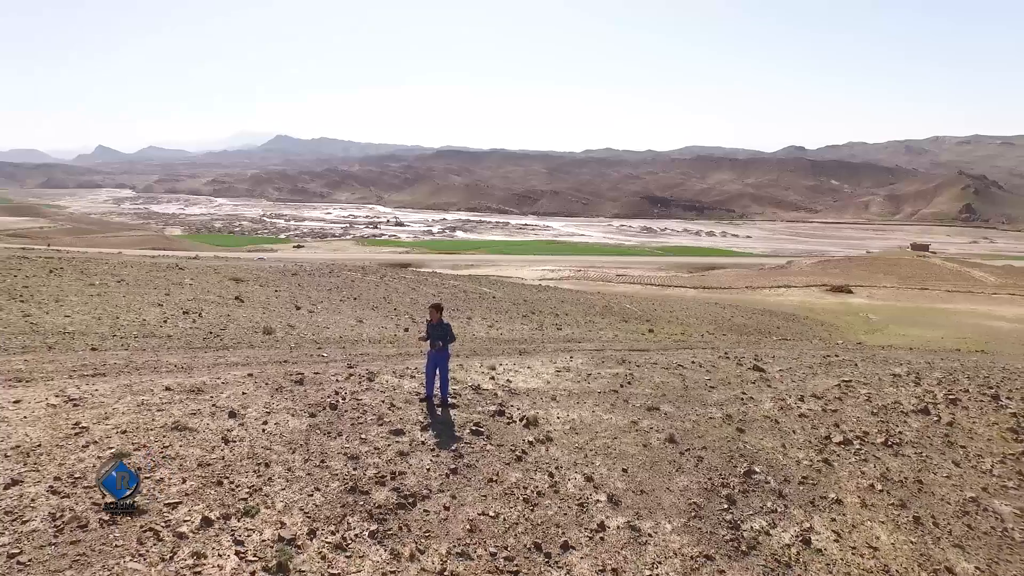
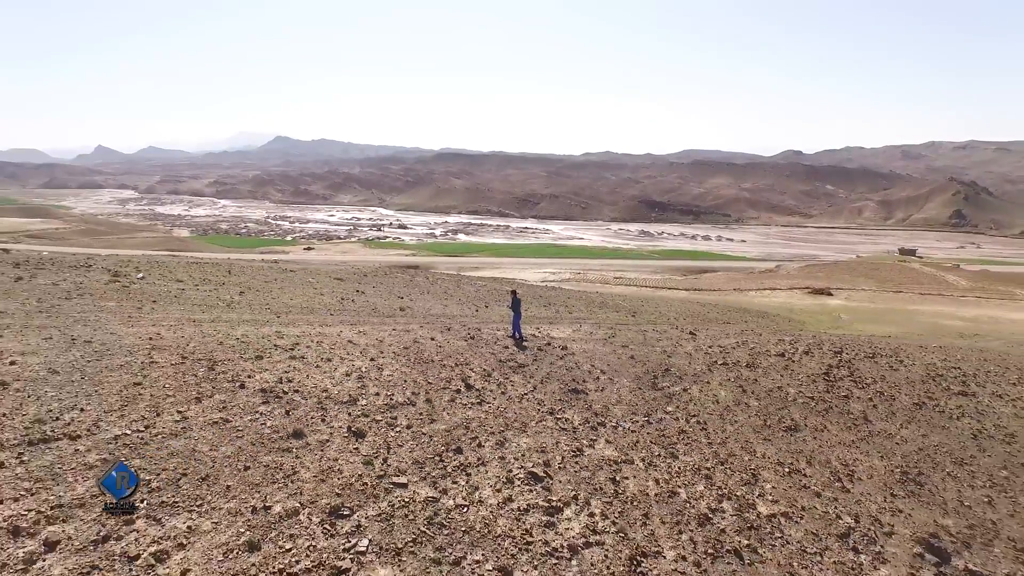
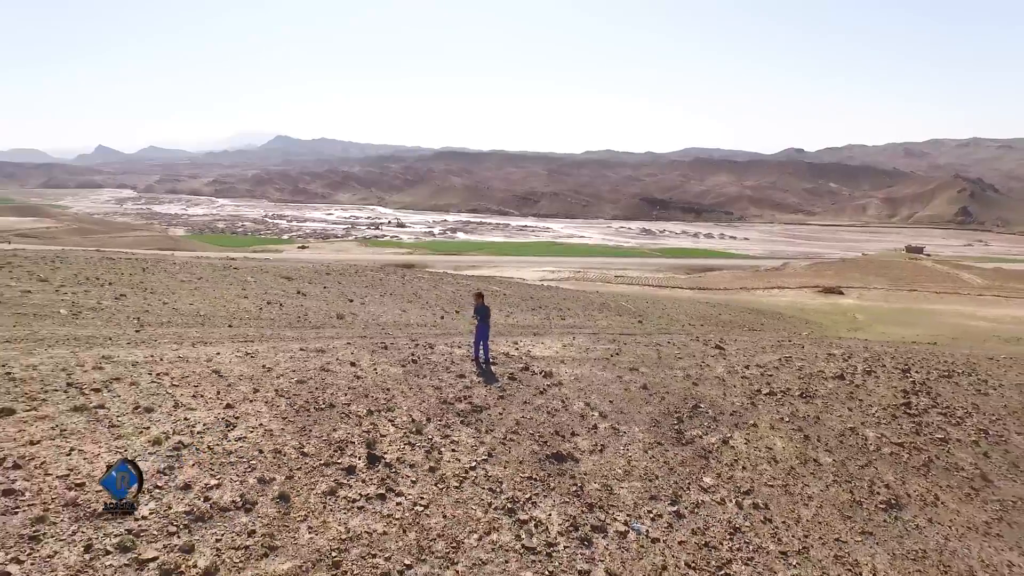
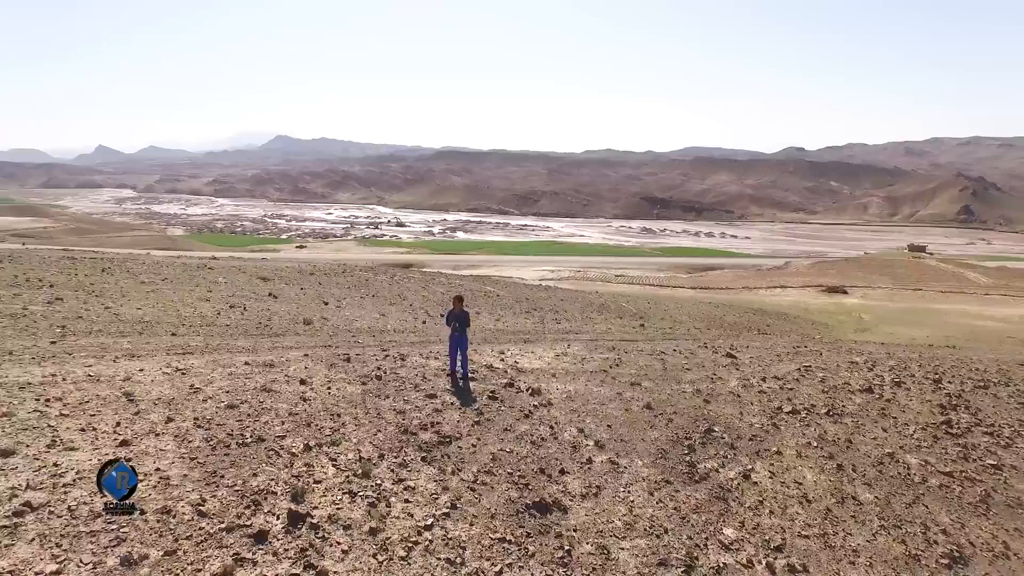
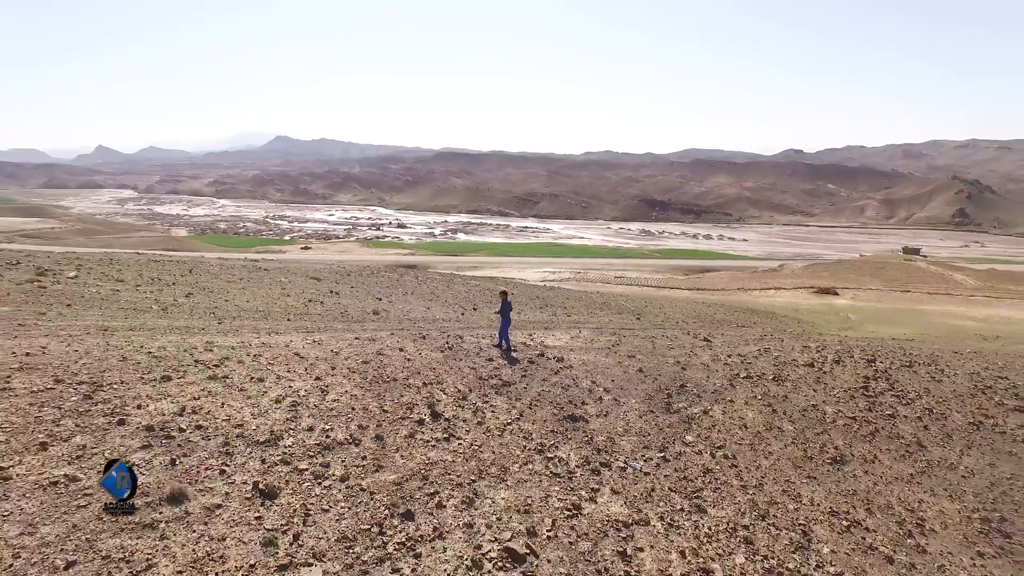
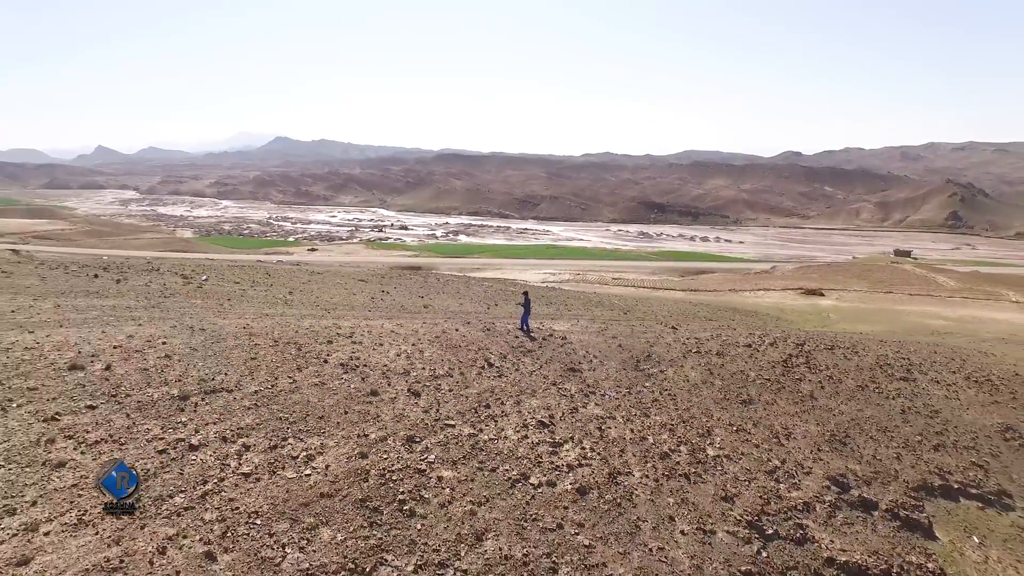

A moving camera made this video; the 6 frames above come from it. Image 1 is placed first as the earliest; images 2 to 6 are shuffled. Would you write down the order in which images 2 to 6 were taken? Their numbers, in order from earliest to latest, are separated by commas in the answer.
4, 3, 5, 2, 6
